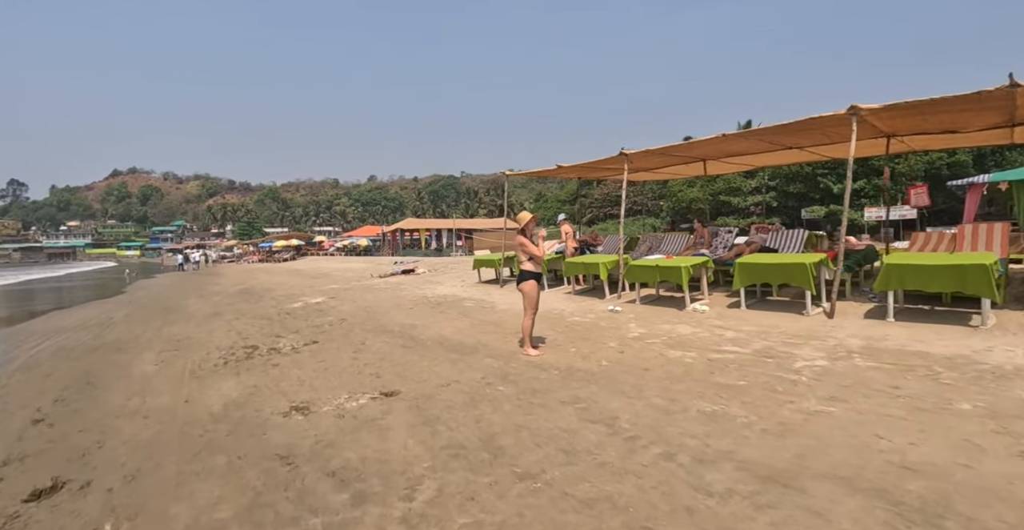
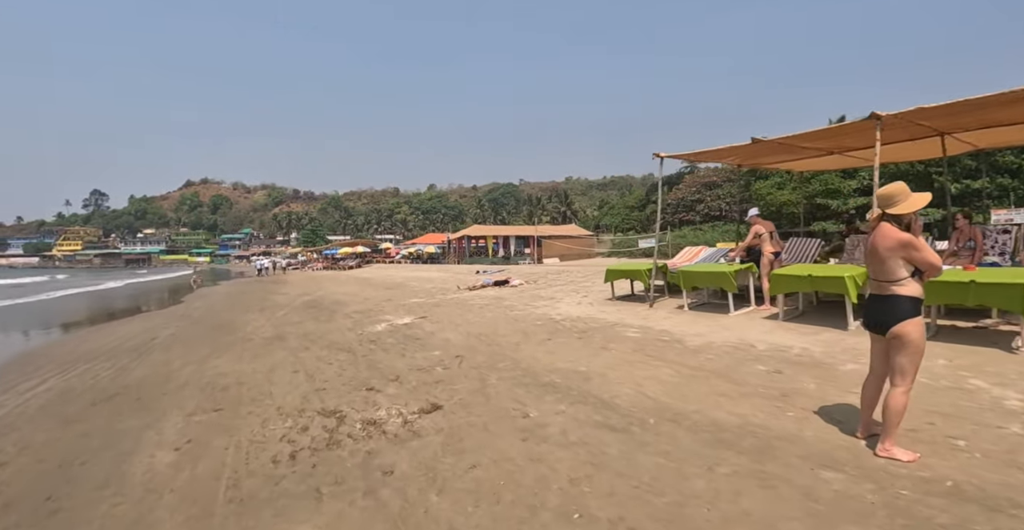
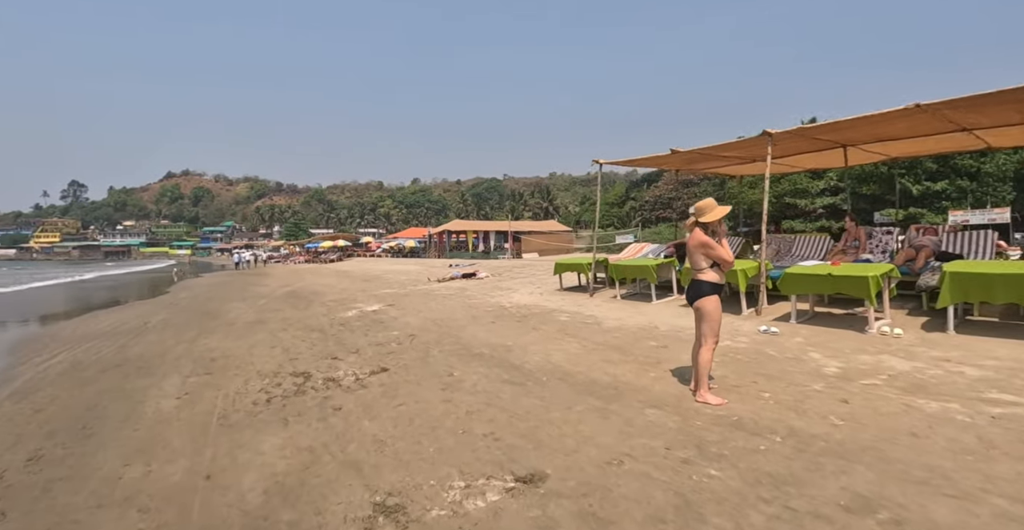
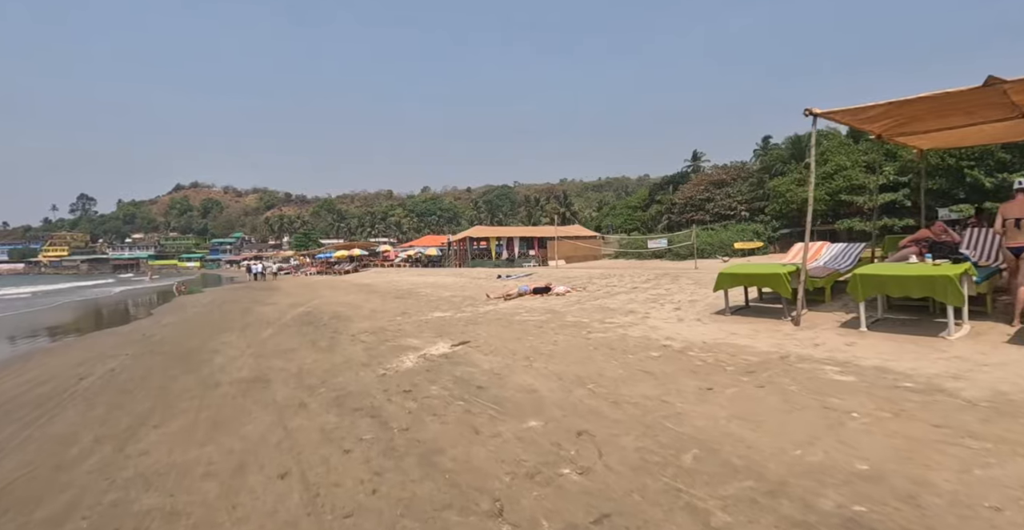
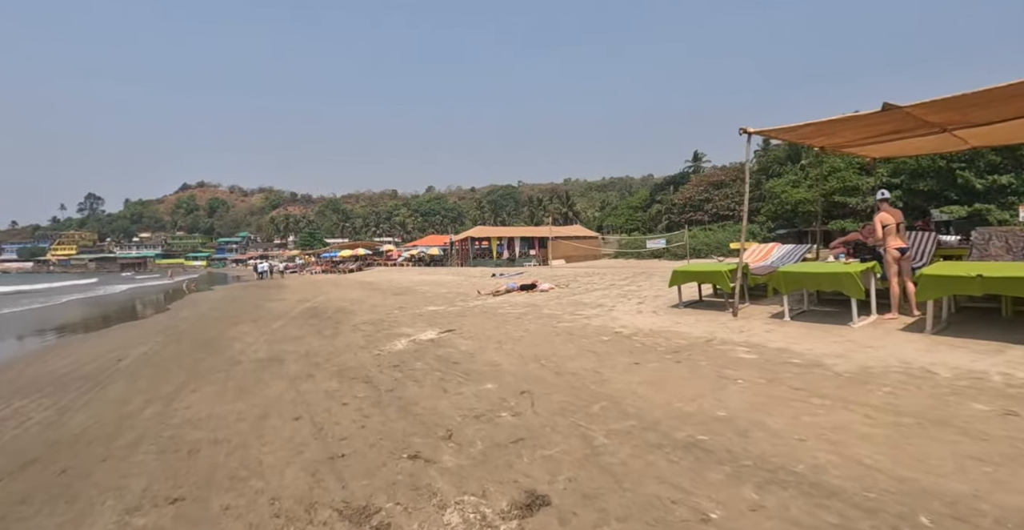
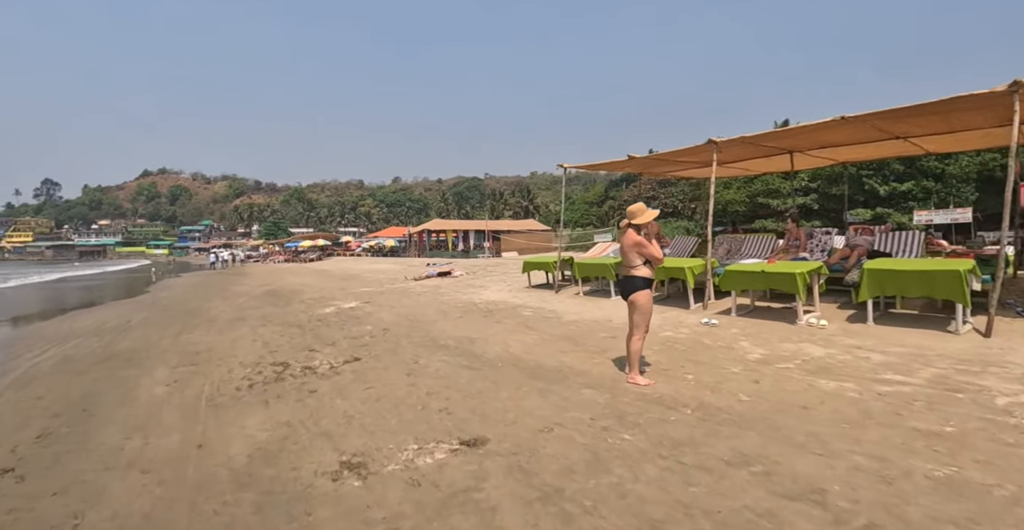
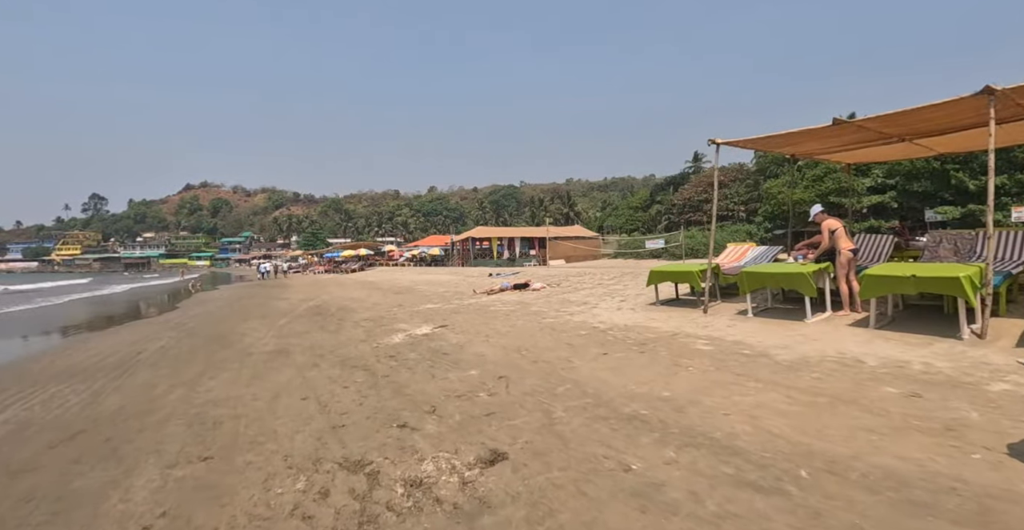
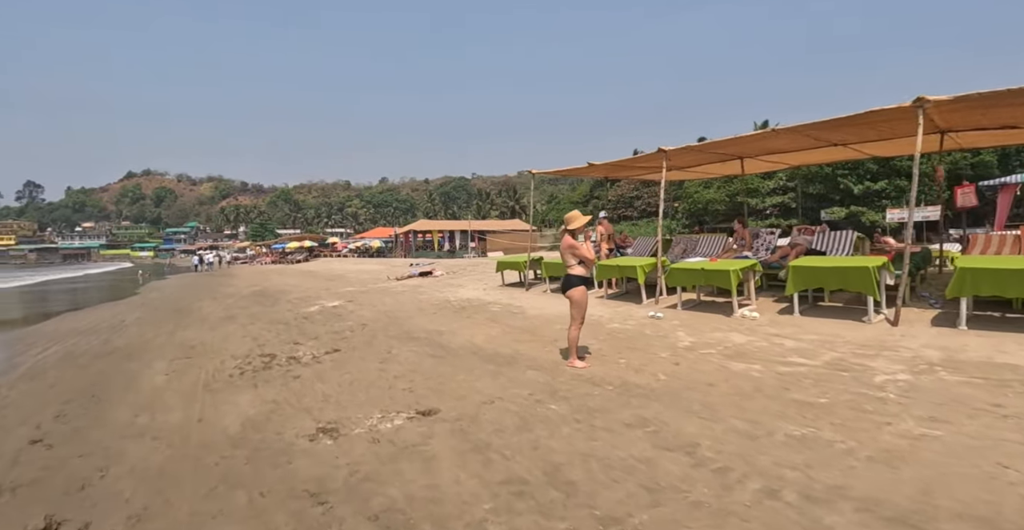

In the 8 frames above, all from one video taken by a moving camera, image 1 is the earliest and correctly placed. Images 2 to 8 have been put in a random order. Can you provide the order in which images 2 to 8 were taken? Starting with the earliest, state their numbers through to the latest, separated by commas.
8, 6, 3, 2, 7, 5, 4
